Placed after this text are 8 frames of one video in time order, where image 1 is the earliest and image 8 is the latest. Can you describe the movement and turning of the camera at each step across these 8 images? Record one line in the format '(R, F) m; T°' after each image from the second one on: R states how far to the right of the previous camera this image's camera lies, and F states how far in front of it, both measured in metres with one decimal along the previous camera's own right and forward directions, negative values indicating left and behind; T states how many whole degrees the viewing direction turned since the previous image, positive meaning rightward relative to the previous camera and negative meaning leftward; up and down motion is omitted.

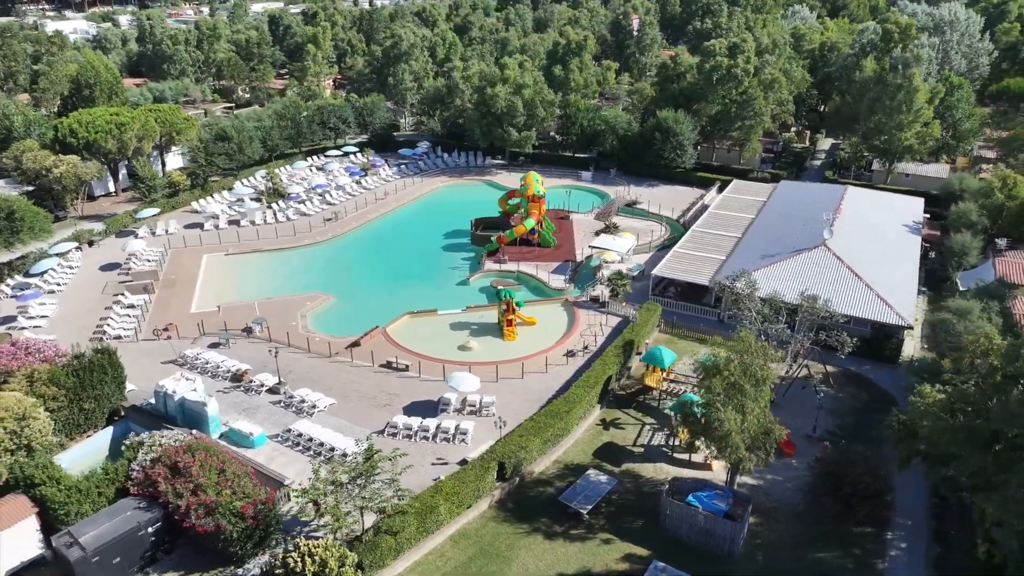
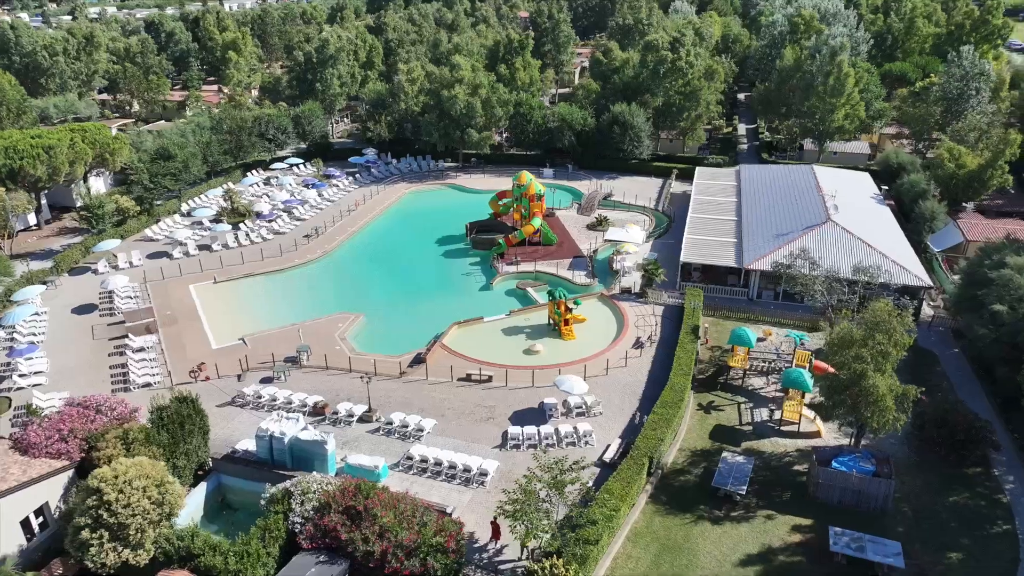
(-12.1, +1.5) m; +11°
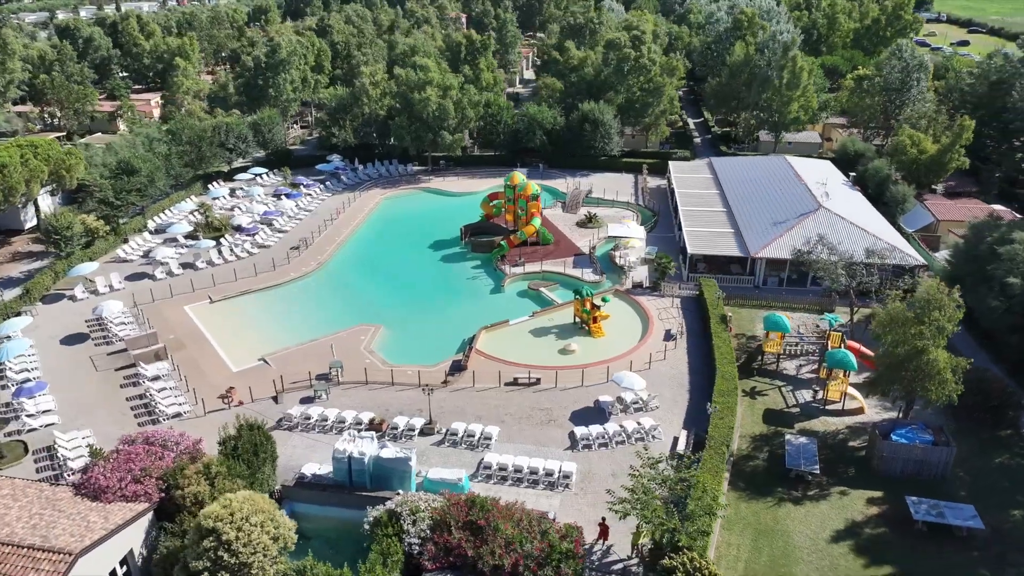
(-7.1, +0.6) m; +7°
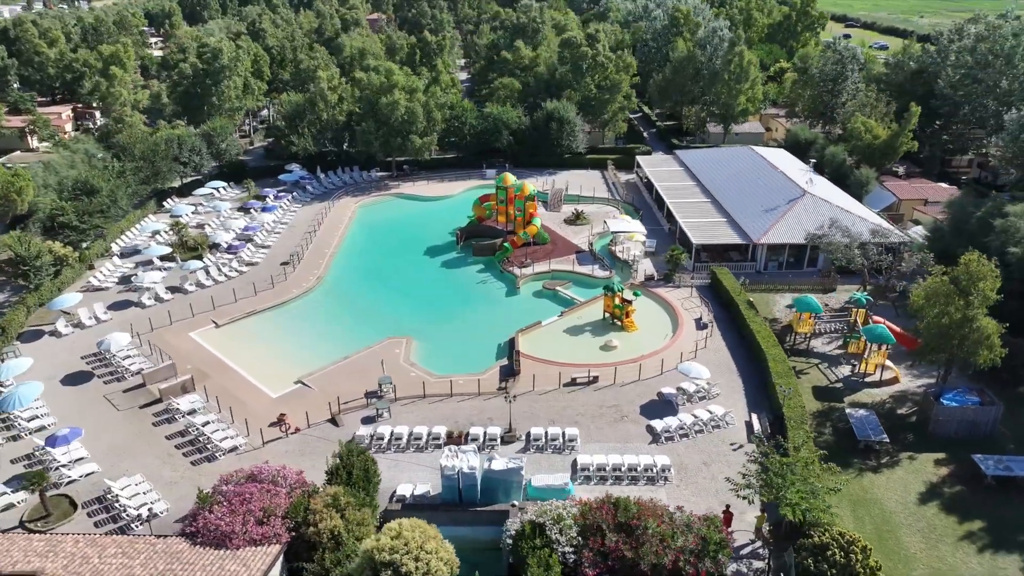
(-8.5, +0.9) m; +8°
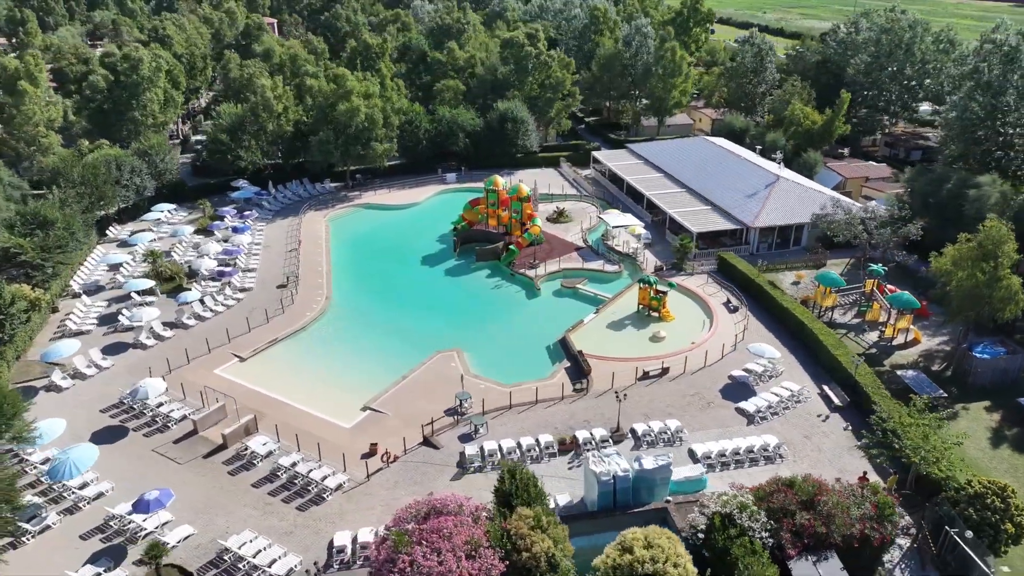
(-11.1, +1.5) m; +11°
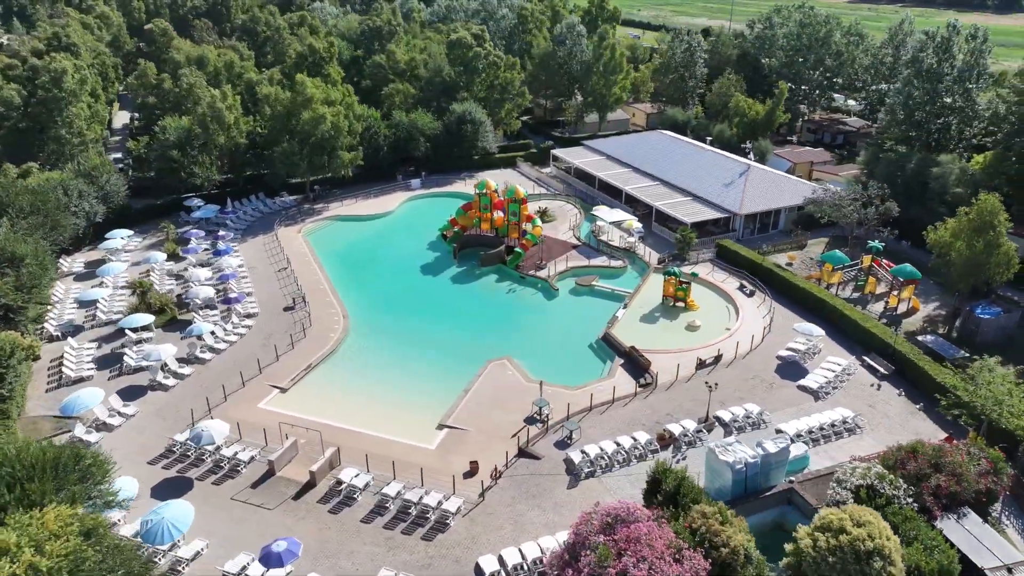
(-10.0, +1.3) m; +10°
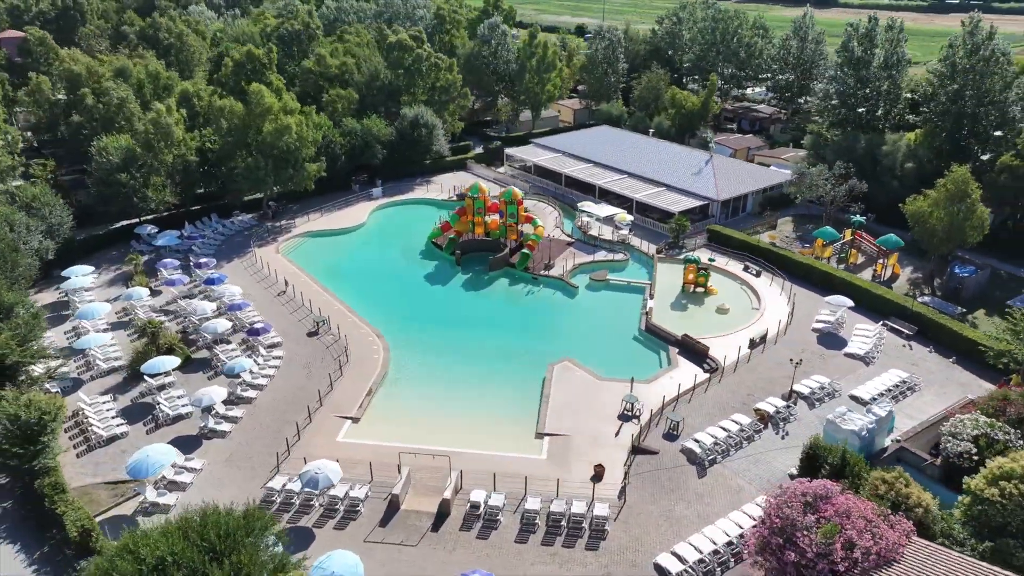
(-11.4, +1.7) m; +11°
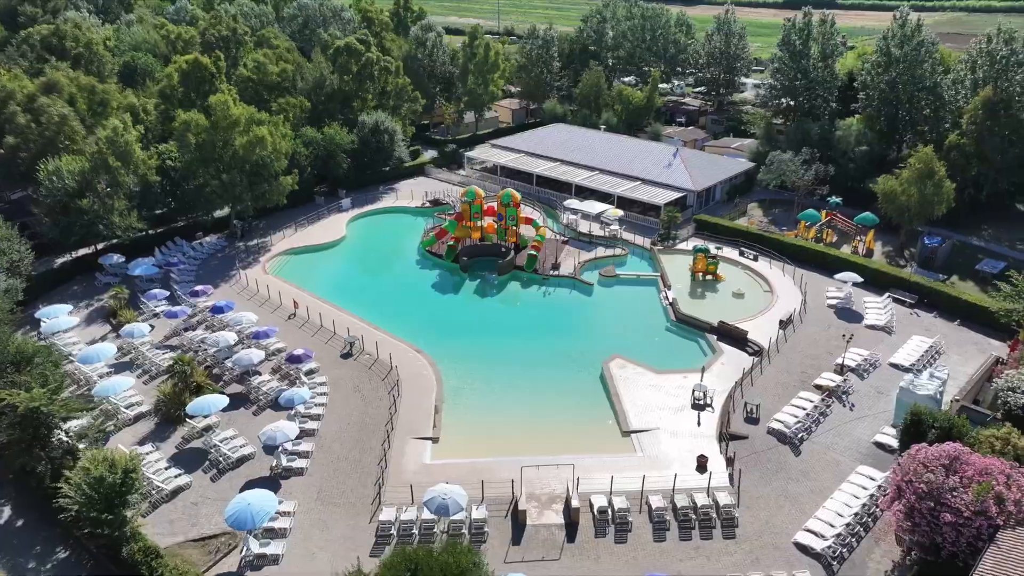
(-9.7, +1.4) m; +10°
